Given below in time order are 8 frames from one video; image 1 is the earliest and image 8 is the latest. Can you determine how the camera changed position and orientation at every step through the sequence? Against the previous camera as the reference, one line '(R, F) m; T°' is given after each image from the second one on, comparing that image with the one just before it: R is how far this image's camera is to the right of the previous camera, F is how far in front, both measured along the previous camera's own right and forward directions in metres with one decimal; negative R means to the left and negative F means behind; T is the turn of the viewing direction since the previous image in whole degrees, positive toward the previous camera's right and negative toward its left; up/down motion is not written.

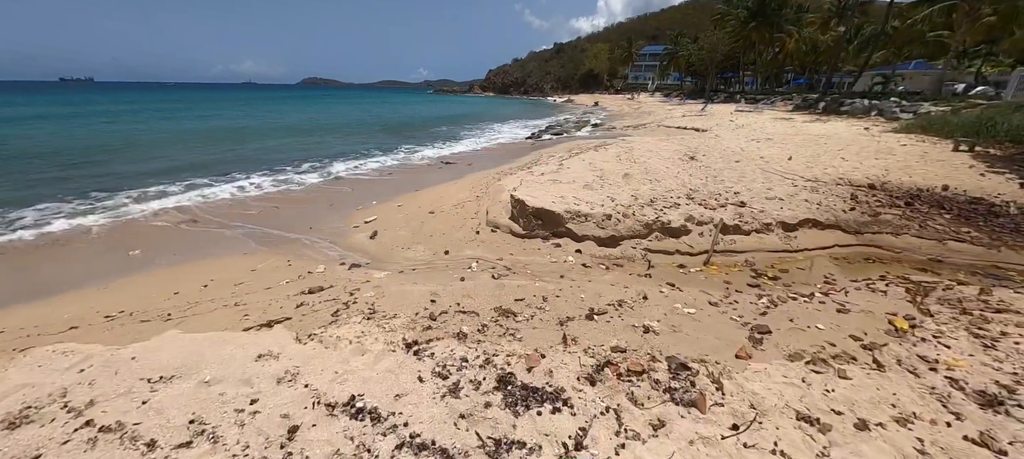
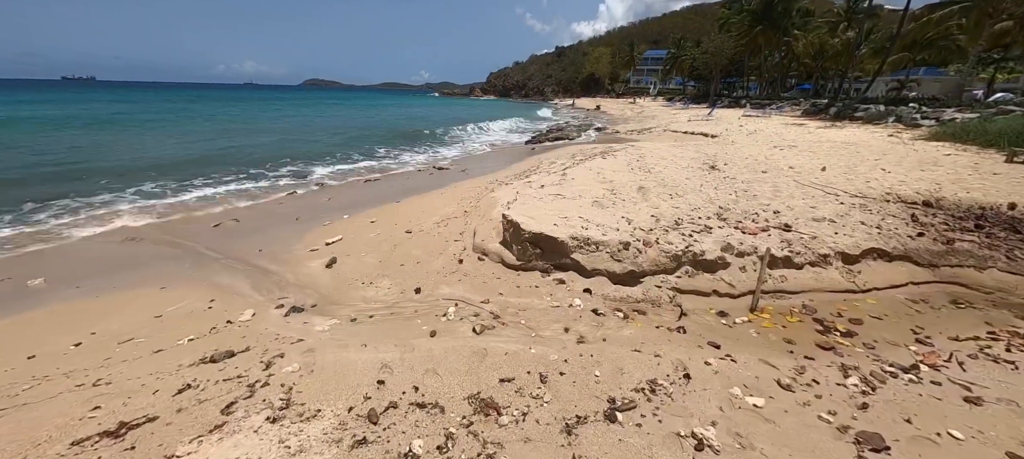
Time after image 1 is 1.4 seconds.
(+0.1, +1.4) m; 0°
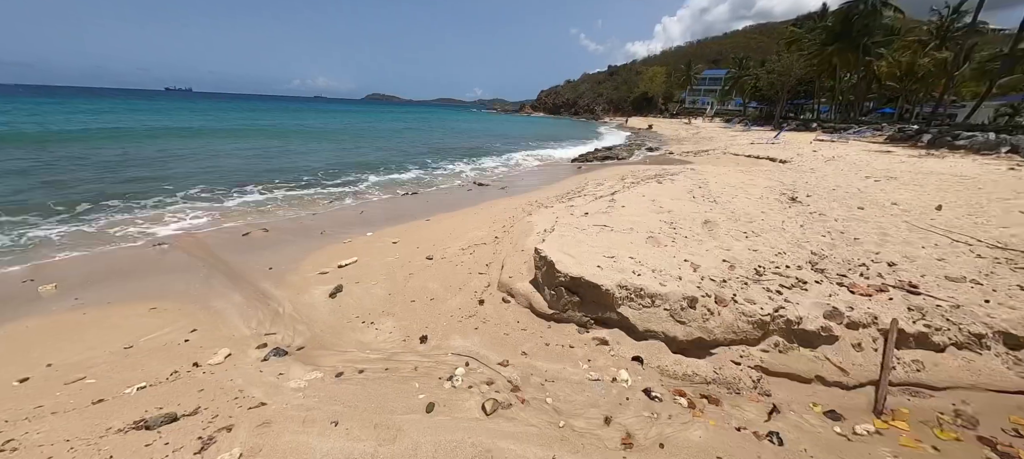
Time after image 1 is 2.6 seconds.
(+0.1, +1.0) m; -7°
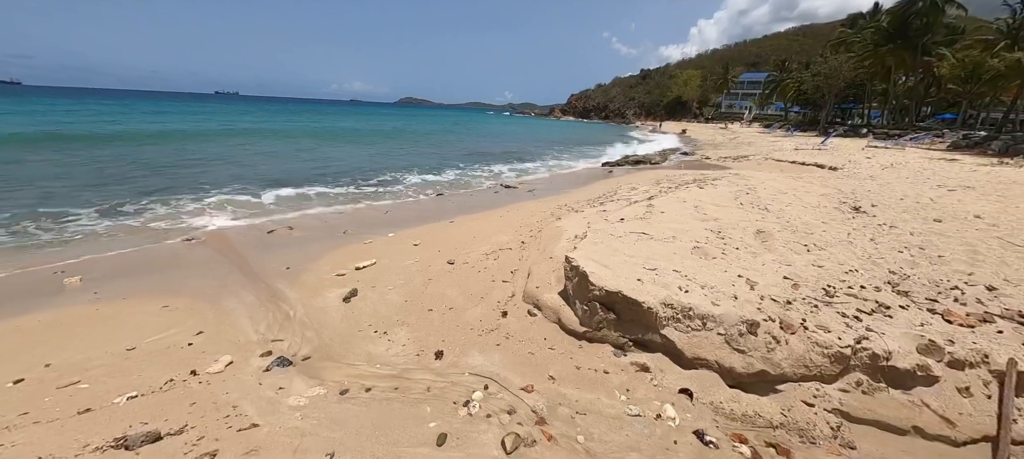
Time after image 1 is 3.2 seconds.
(0.0, +0.5) m; -4°
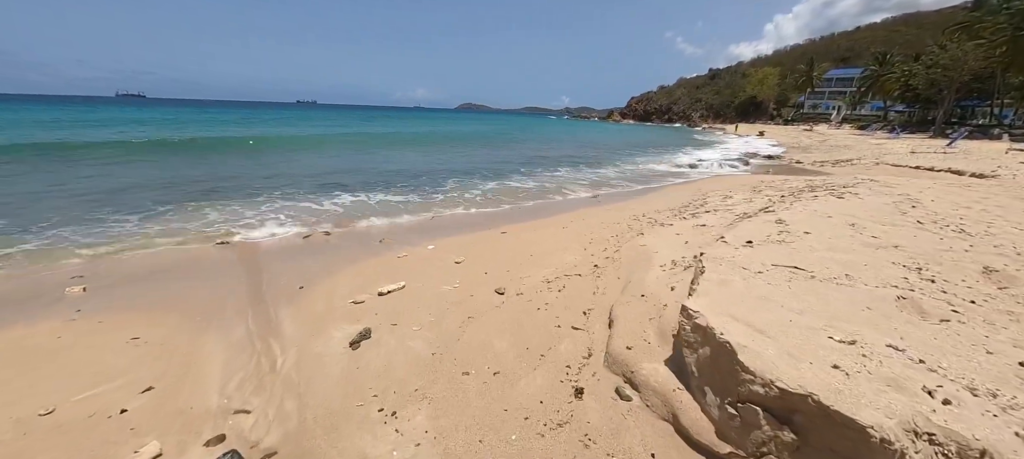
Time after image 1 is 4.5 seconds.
(-0.3, +1.5) m; -8°
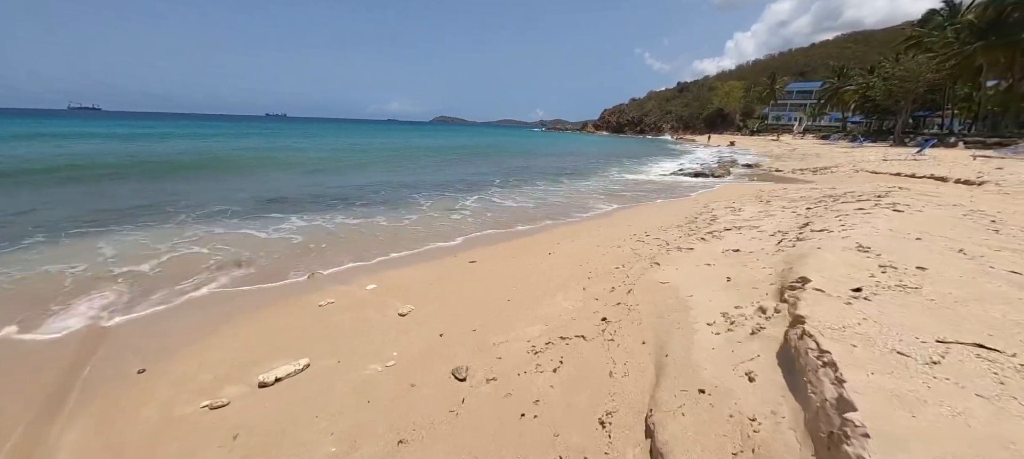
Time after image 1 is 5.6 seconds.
(+0.1, +1.6) m; +4°
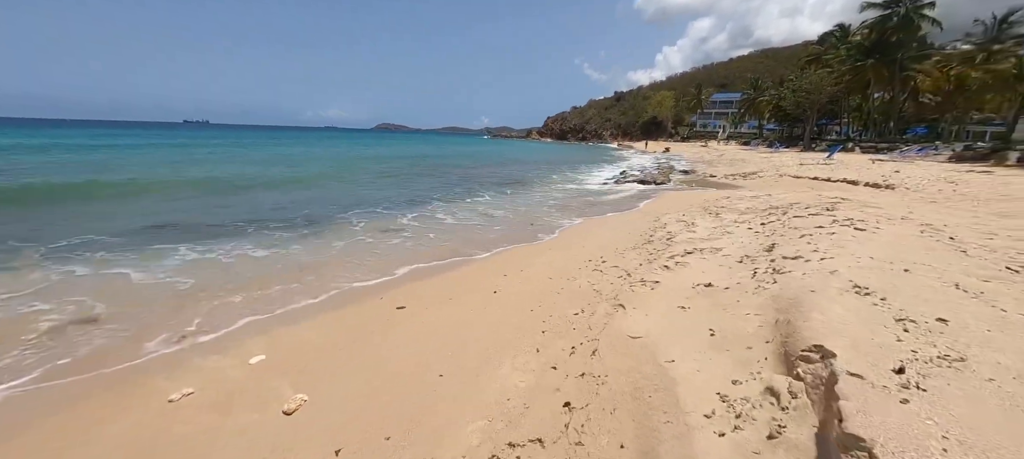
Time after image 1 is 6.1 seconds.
(+0.2, +0.9) m; +8°
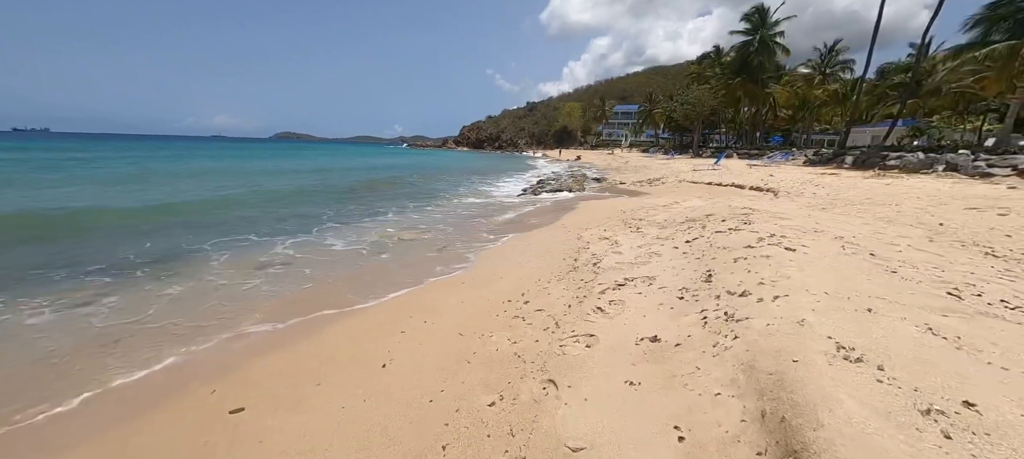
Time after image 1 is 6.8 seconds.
(+0.3, +1.1) m; +12°
